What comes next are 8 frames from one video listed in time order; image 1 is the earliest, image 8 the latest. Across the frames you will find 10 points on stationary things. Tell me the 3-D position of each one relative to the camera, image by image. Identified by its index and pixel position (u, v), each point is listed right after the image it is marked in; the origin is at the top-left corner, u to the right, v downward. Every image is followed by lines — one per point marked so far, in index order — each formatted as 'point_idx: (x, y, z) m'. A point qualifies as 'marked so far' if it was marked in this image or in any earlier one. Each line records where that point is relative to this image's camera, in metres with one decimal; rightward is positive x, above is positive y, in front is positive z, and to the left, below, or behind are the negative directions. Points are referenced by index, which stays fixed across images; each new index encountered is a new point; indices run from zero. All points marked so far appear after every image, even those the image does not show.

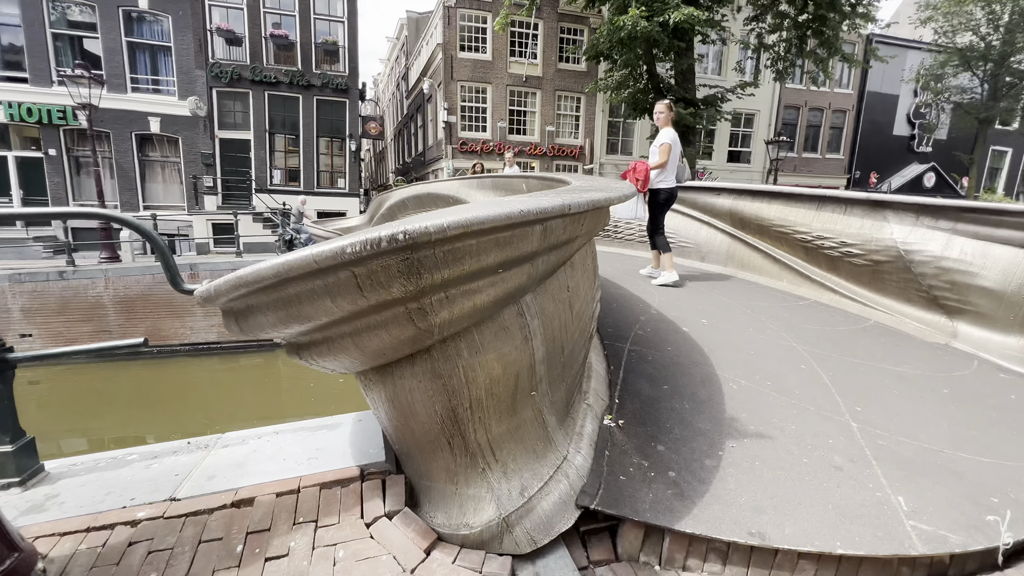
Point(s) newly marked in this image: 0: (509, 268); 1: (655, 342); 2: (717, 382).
0: (0.0, +0.1, +1.5) m
1: (+1.1, -0.4, +3.4) m
2: (+1.3, -0.6, +2.8) m
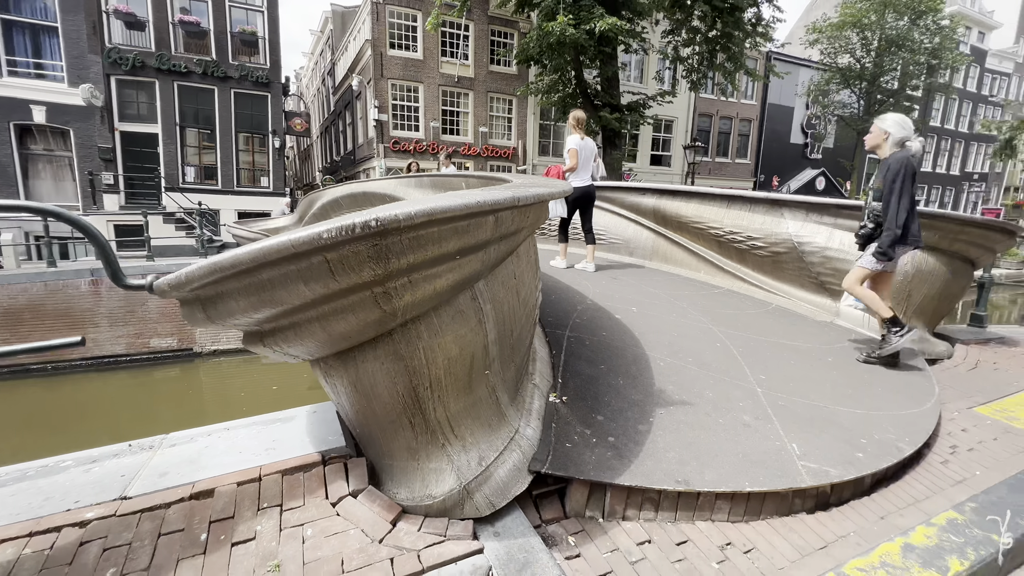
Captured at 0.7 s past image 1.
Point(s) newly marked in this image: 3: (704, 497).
0: (-0.2, +0.1, +1.7) m
1: (+0.6, -0.3, +3.6) m
2: (+0.9, -0.5, +3.2) m
3: (+0.8, -0.9, +2.0) m
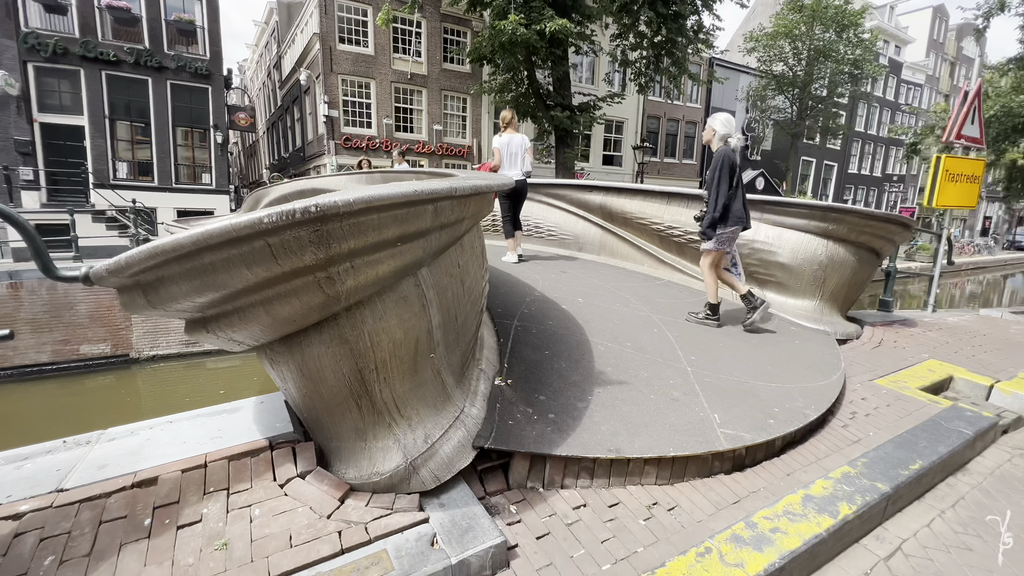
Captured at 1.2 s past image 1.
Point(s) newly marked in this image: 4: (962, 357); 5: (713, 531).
0: (-0.4, +0.2, +1.8) m
1: (+0.2, -0.3, +3.8) m
2: (+0.6, -0.4, +3.4) m
3: (+0.6, -0.8, +2.2) m
4: (+4.2, -0.7, +4.3) m
5: (+0.9, -1.1, +2.0) m
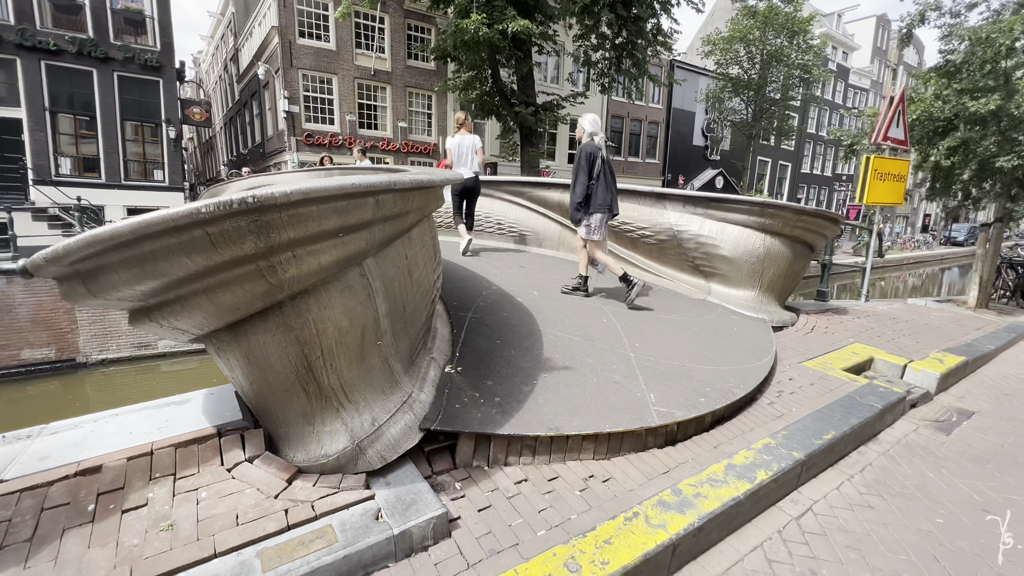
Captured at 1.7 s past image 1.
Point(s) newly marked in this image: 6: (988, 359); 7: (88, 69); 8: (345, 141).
0: (-0.7, +0.2, +1.9) m
1: (-0.2, -0.2, +3.9) m
2: (+0.2, -0.4, +3.5) m
3: (+0.3, -0.8, +2.4) m
4: (+3.8, -0.5, +4.6) m
5: (+0.6, -1.0, +2.2) m
6: (+5.1, -0.8, +4.8) m
7: (-13.8, +7.1, +14.7) m
8: (-6.8, +6.0, +18.5) m
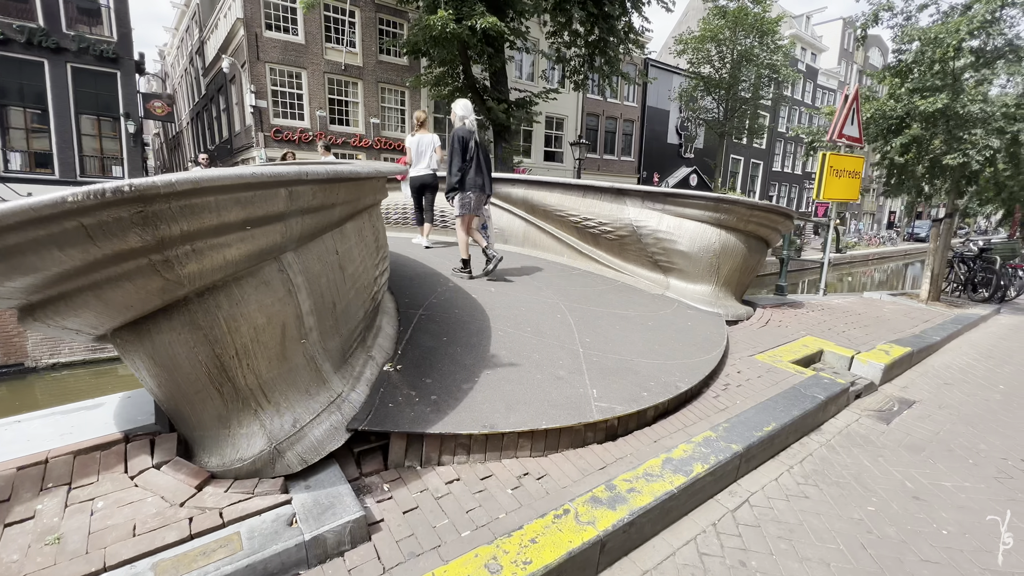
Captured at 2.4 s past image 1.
0: (-1.0, +0.2, +1.8) m
1: (-0.6, -0.2, +3.9) m
2: (-0.2, -0.3, +3.5) m
3: (0.0, -0.8, +2.3) m
4: (+3.4, -0.5, +4.7) m
5: (+0.3, -1.0, +2.2) m
6: (+4.6, -0.7, +5.0) m
7: (-14.7, +7.1, +14.0) m
8: (-7.9, +6.0, +18.1) m
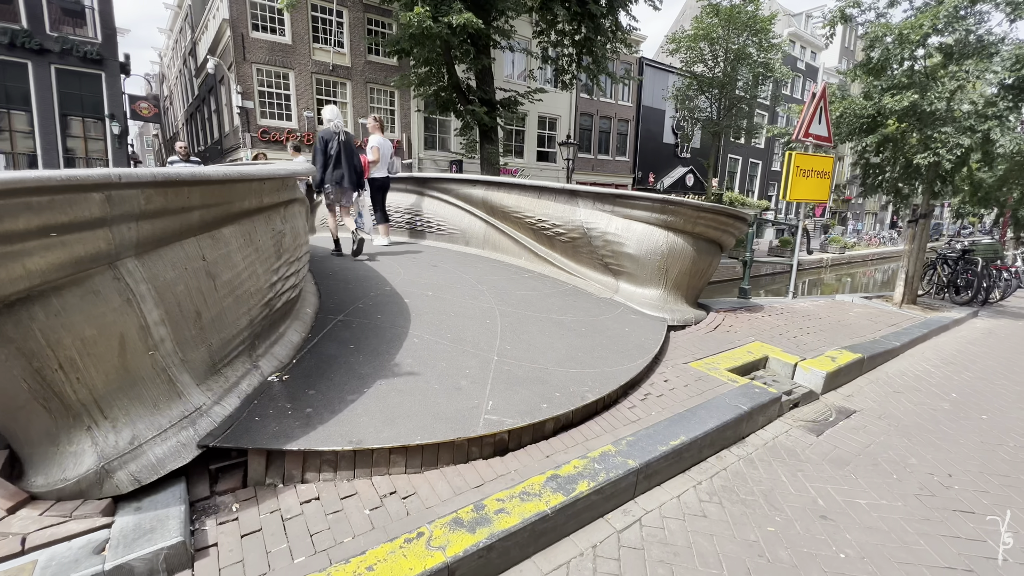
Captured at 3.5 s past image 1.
0: (-1.6, +0.2, +1.7) m
1: (-1.2, -0.2, +3.8) m
2: (-0.8, -0.4, +3.3) m
3: (-0.7, -0.8, +2.2) m
4: (+2.8, -0.5, +4.6) m
5: (-0.3, -1.0, +2.0) m
6: (+4.0, -0.7, +4.8) m
7: (-15.2, +7.0, +14.0) m
8: (-8.4, +6.0, +18.1) m
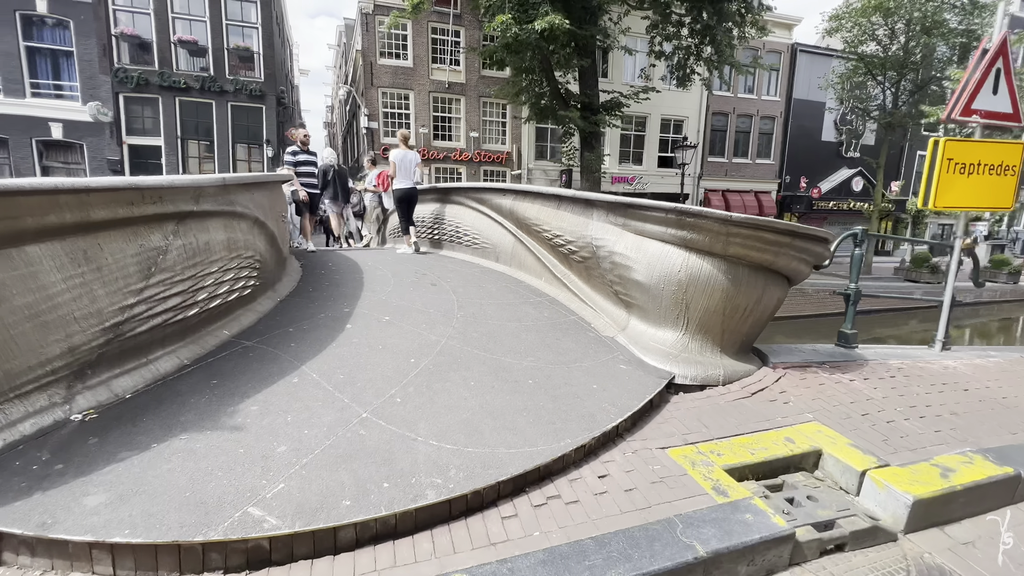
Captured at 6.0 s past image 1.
0: (-2.7, +0.1, +1.5) m
1: (-1.7, -0.4, +3.3) m
2: (-1.4, -0.5, +2.8) m
3: (-1.6, -1.0, +1.7) m
4: (+2.3, -0.9, +3.0) m
5: (-1.4, -1.2, +1.4) m
6: (+3.6, -1.2, +2.8) m
7: (-11.6, +7.2, +17.4) m
8: (-4.0, +5.7, +19.2) m
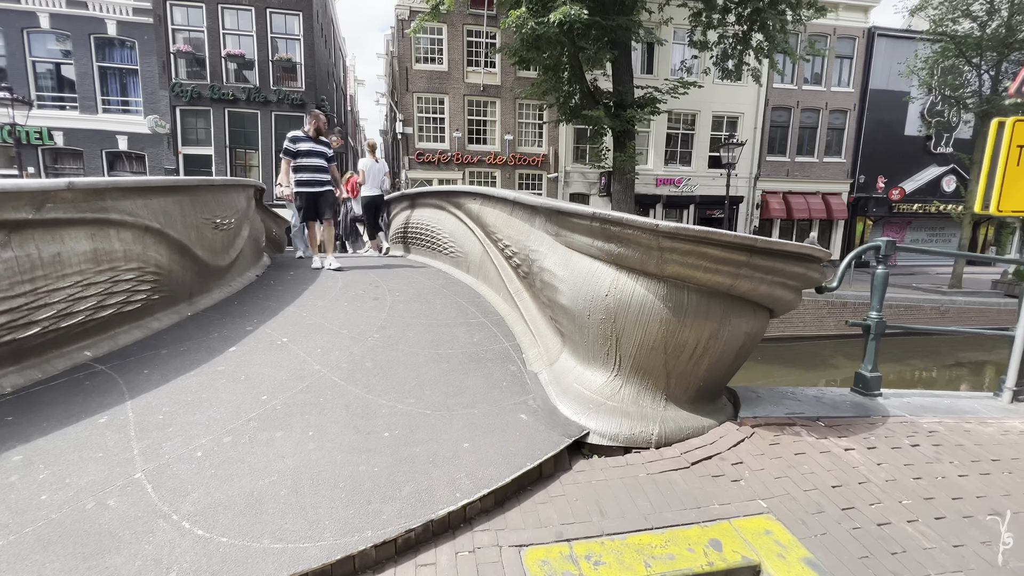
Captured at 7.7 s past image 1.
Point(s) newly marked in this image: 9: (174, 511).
0: (-3.6, 0.0, +1.2) m
1: (-2.4, -0.5, +2.9) m
2: (-2.2, -0.7, +2.4) m
3: (-2.6, -1.1, +1.3) m
4: (+1.5, -1.1, +2.1) m
5: (-2.4, -1.3, +1.0) m
6: (+2.8, -1.4, +1.7) m
7: (-10.3, +7.1, +18.2) m
8: (-2.6, +5.5, +19.0) m
9: (-1.3, -0.9, +1.8) m
